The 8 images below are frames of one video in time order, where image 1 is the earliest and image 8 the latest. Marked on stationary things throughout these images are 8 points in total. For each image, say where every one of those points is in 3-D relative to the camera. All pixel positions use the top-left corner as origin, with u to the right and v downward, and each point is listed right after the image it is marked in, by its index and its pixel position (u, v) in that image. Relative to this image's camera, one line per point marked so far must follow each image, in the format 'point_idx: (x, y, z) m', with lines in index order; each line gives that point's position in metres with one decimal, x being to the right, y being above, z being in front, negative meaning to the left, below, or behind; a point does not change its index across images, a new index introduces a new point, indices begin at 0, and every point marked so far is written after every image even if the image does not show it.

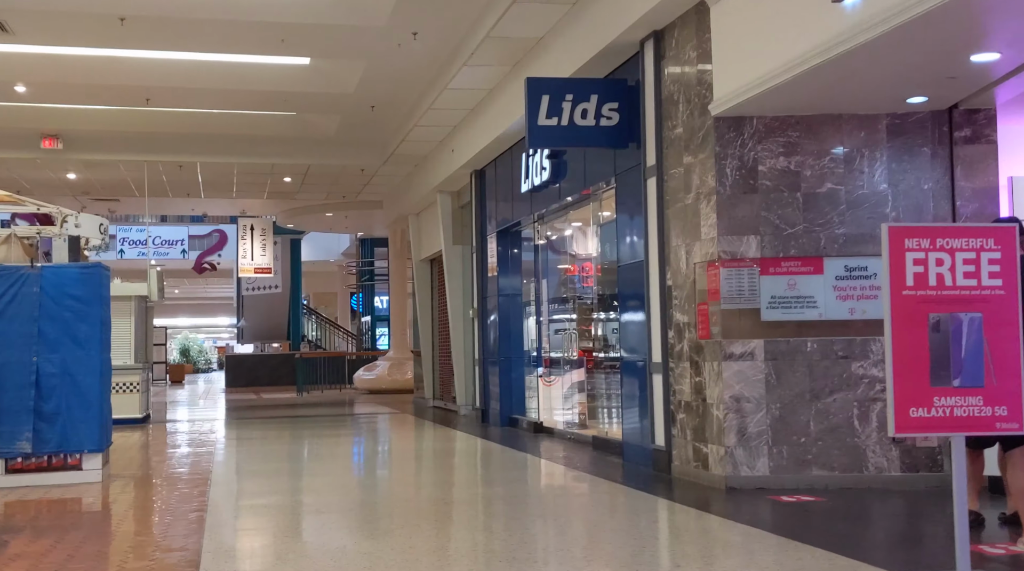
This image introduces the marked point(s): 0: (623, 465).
0: (+0.8, -1.4, +7.7) m
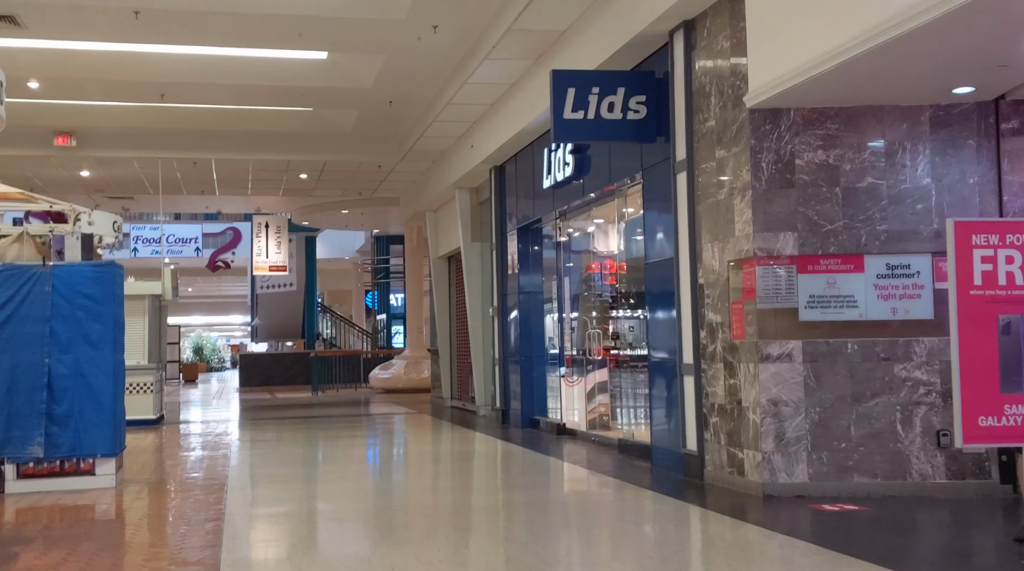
0: (+1.0, -1.3, +7.5) m
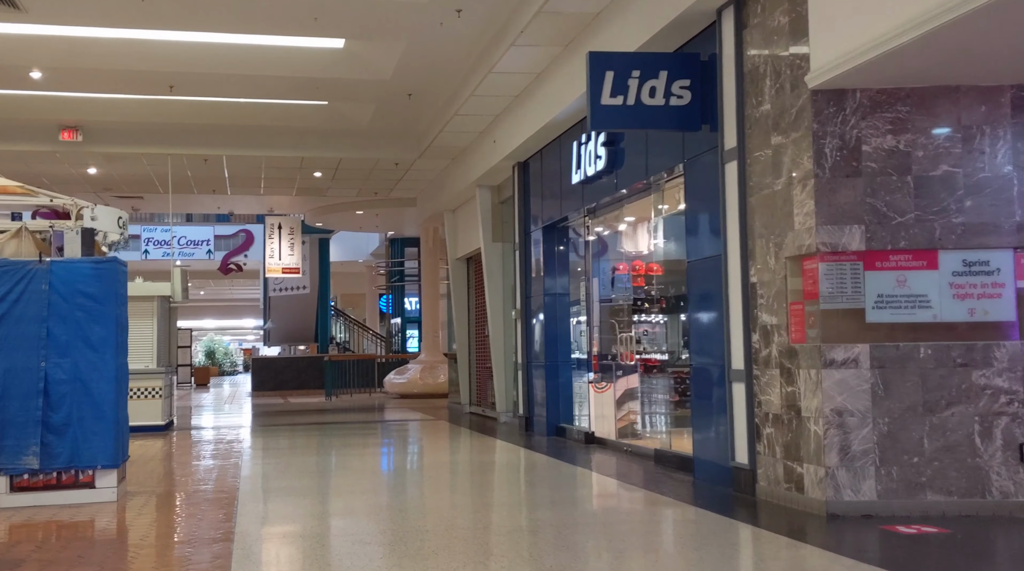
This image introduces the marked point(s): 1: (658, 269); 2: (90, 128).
0: (+1.2, -1.3, +6.9) m
1: (+1.3, +0.1, +9.5) m
2: (-5.3, +2.0, +12.7) m
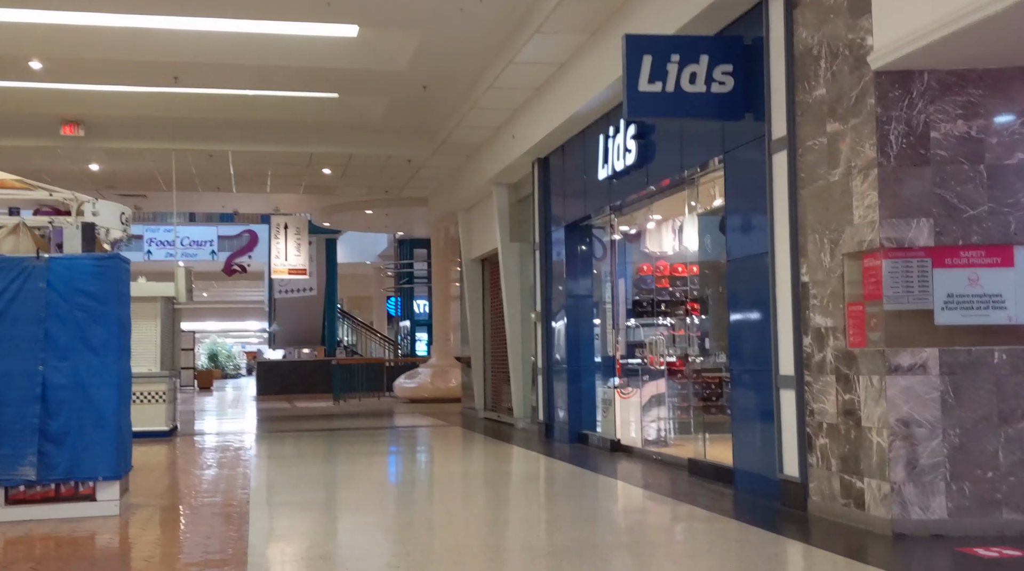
0: (+1.4, -1.3, +6.5) m
1: (+1.5, +0.1, +9.1) m
2: (-5.1, +2.0, +12.3) m
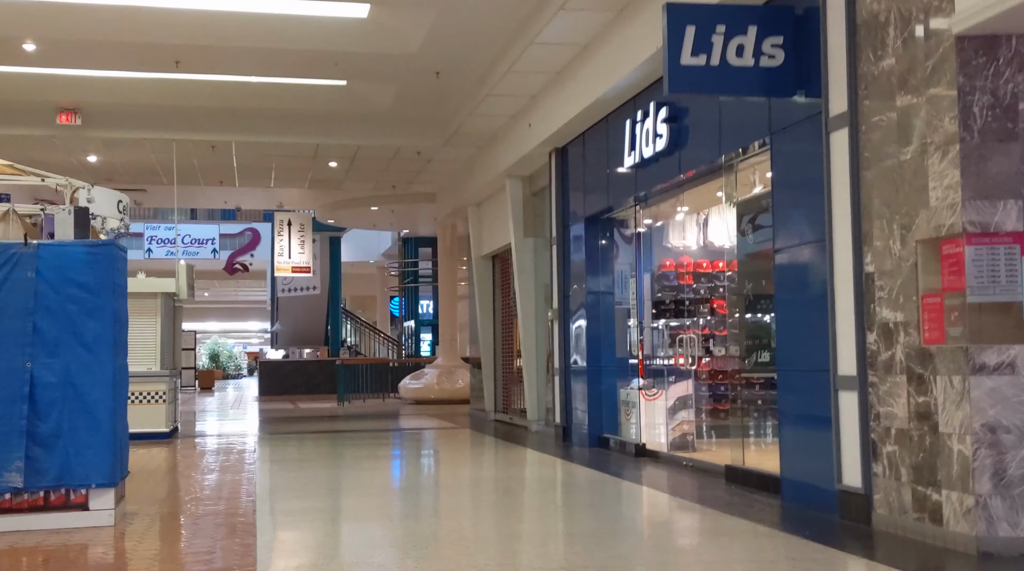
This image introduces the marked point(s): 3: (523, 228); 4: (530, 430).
0: (+1.6, -1.3, +6.0) m
1: (+1.7, +0.2, +8.6) m
2: (-4.9, +2.0, +11.8) m
3: (+0.1, +0.7, +12.0) m
4: (+0.2, -1.7, +11.8) m
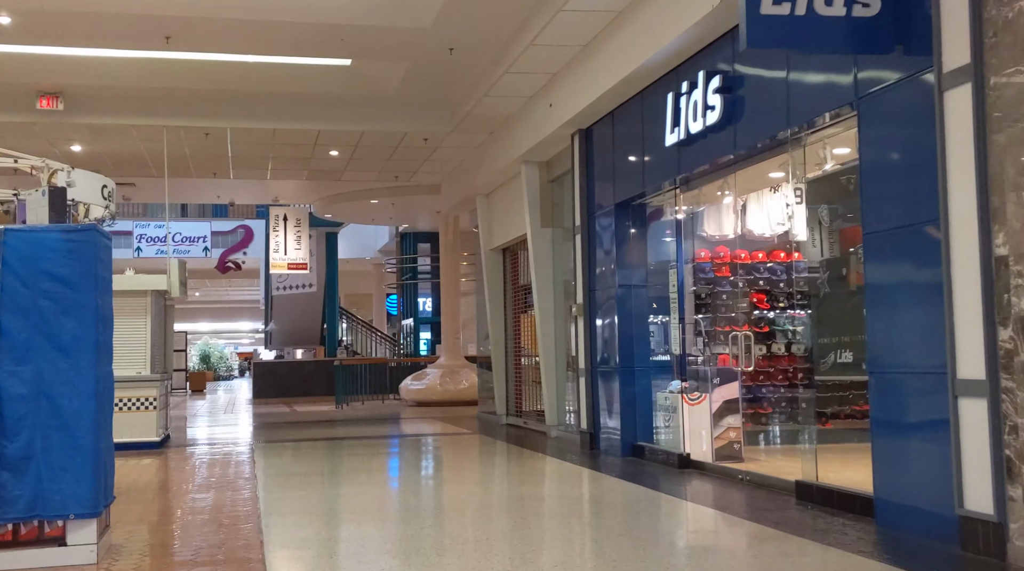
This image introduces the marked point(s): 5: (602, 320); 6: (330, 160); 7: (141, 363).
0: (+1.9, -1.2, +5.1) m
1: (+1.9, +0.2, +7.8) m
2: (-4.7, +2.0, +10.9) m
3: (+0.3, +0.7, +11.1) m
4: (+0.4, -1.6, +11.0) m
5: (+0.8, -0.3, +9.4) m
6: (-2.4, +1.6, +13.3) m
7: (-3.8, -0.8, +10.4) m
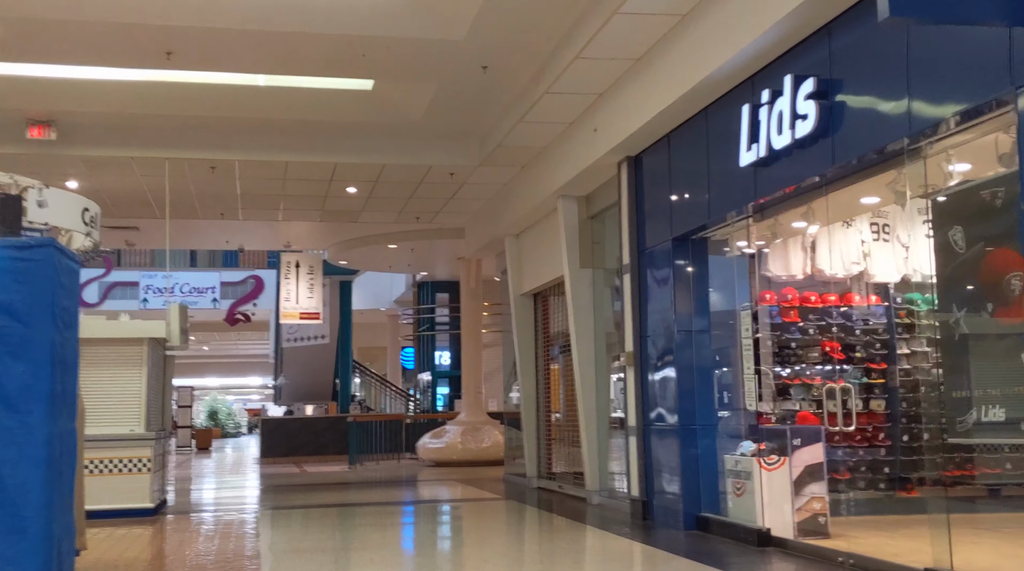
0: (+2.1, -1.4, +3.9) m
1: (+2.2, 0.0, +6.6) m
2: (-4.4, +1.6, +9.9) m
3: (+0.7, +0.3, +10.0) m
4: (+0.8, -2.1, +9.8) m
5: (+1.2, -0.7, +8.3) m
6: (-2.0, +1.1, +12.3) m
7: (-3.5, -1.2, +9.3) m
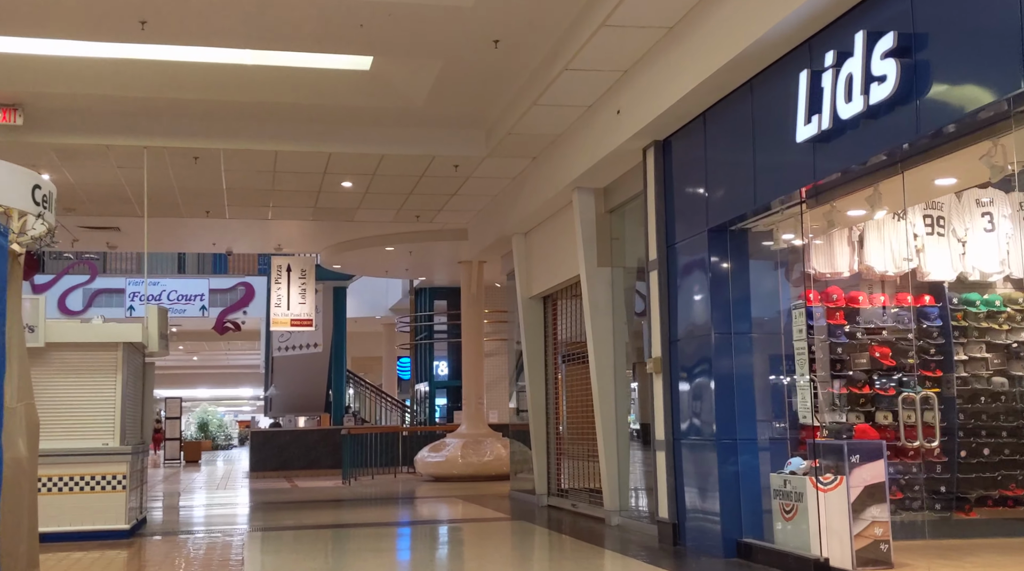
0: (+2.3, -1.3, +3.1) m
1: (+2.4, 0.0, +5.8) m
2: (-4.3, +1.6, +9.0) m
3: (+0.8, +0.3, +9.2) m
4: (+0.9, -2.1, +8.9) m
5: (+1.3, -0.7, +7.4) m
6: (-1.9, +1.0, +11.4) m
7: (-3.4, -1.2, +8.4) m
